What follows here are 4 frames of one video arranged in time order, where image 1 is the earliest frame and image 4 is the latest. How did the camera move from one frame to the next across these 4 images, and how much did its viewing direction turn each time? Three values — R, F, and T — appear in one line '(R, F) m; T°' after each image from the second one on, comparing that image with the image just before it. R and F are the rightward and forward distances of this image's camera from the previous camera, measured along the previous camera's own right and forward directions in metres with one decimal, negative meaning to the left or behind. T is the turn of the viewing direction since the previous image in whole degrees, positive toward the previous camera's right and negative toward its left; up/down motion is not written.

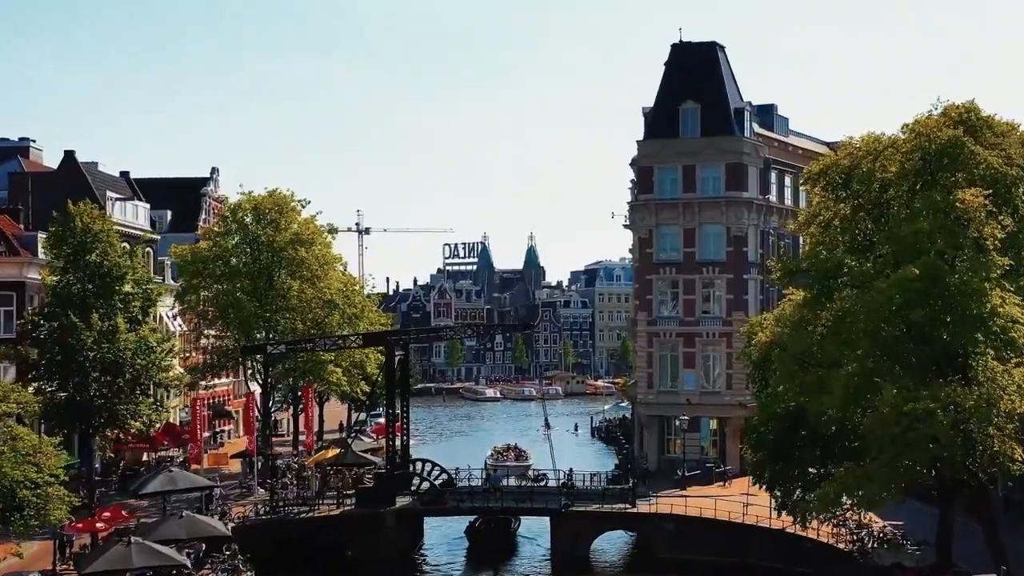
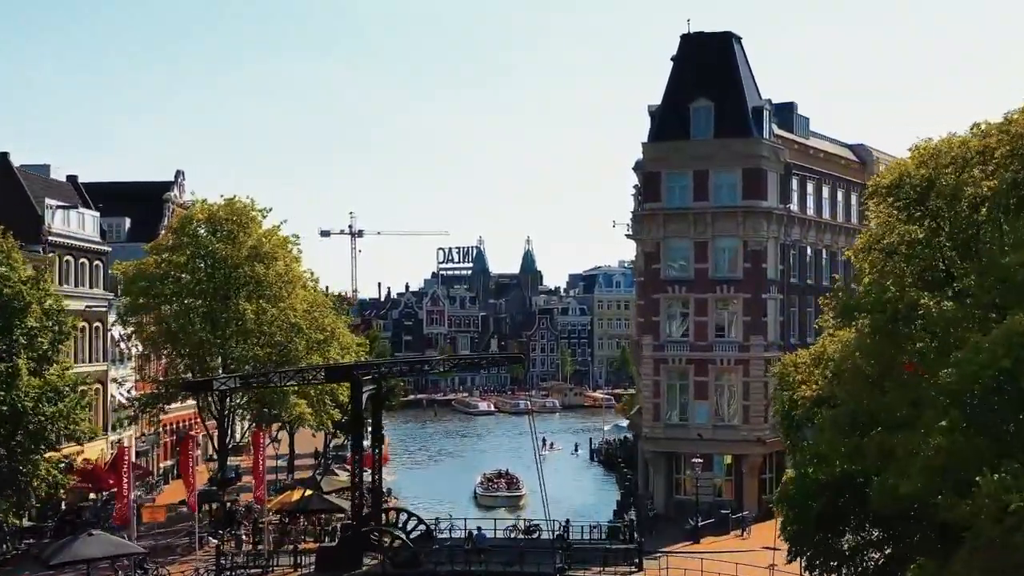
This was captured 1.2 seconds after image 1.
(+0.6, +7.1) m; 0°
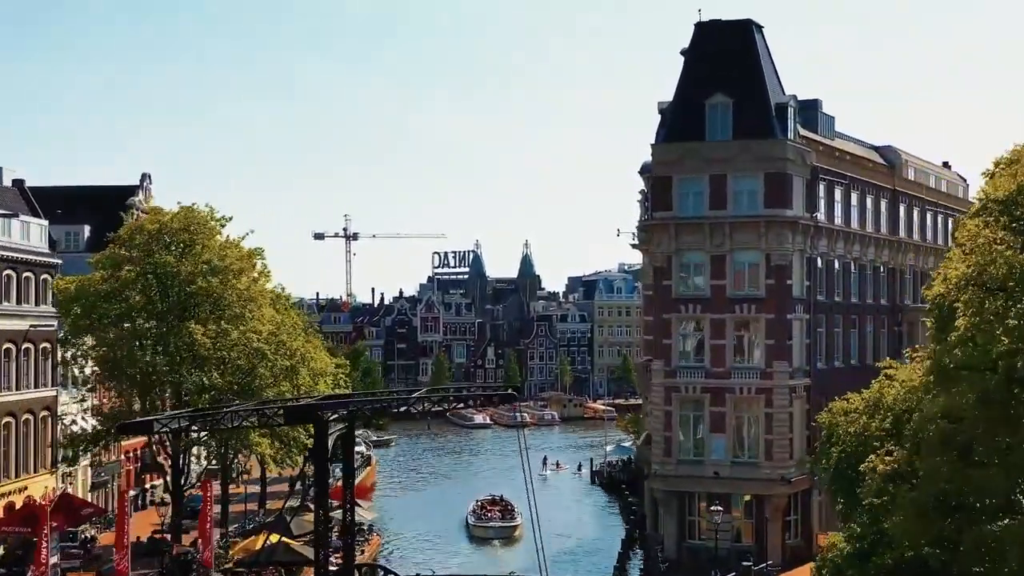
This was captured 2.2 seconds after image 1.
(+0.3, +6.2) m; 0°
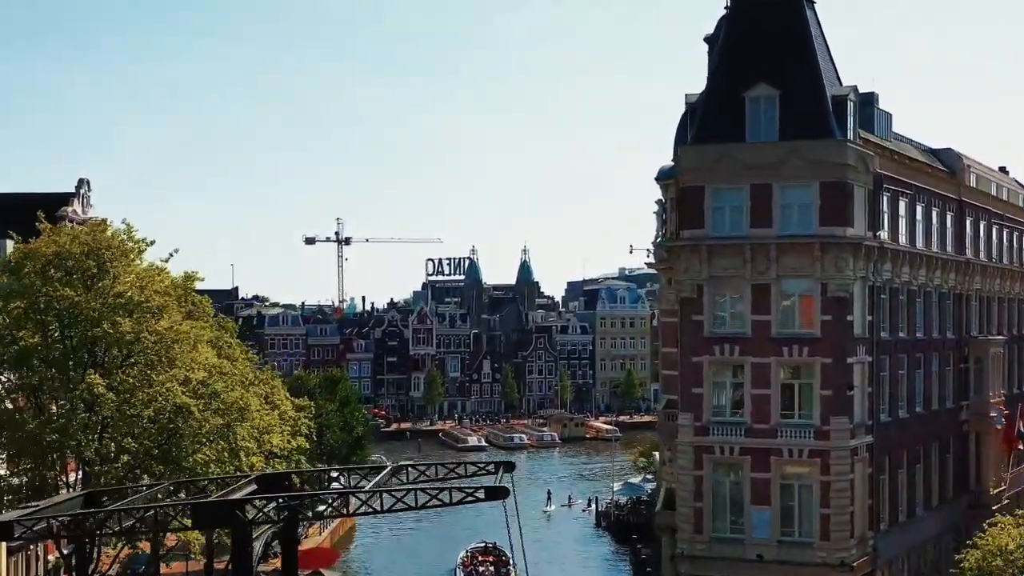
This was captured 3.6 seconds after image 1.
(+0.2, +9.7) m; 0°
